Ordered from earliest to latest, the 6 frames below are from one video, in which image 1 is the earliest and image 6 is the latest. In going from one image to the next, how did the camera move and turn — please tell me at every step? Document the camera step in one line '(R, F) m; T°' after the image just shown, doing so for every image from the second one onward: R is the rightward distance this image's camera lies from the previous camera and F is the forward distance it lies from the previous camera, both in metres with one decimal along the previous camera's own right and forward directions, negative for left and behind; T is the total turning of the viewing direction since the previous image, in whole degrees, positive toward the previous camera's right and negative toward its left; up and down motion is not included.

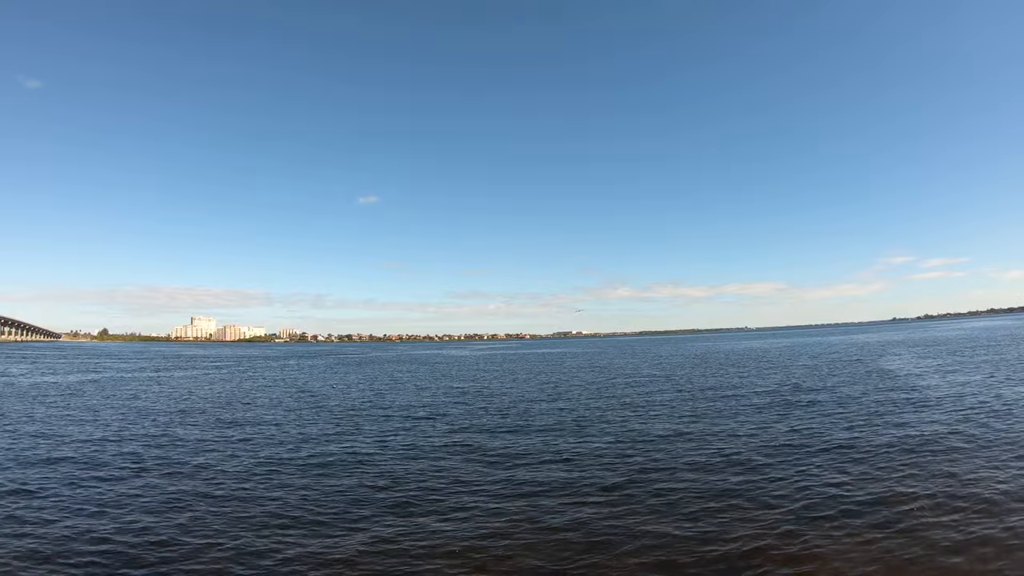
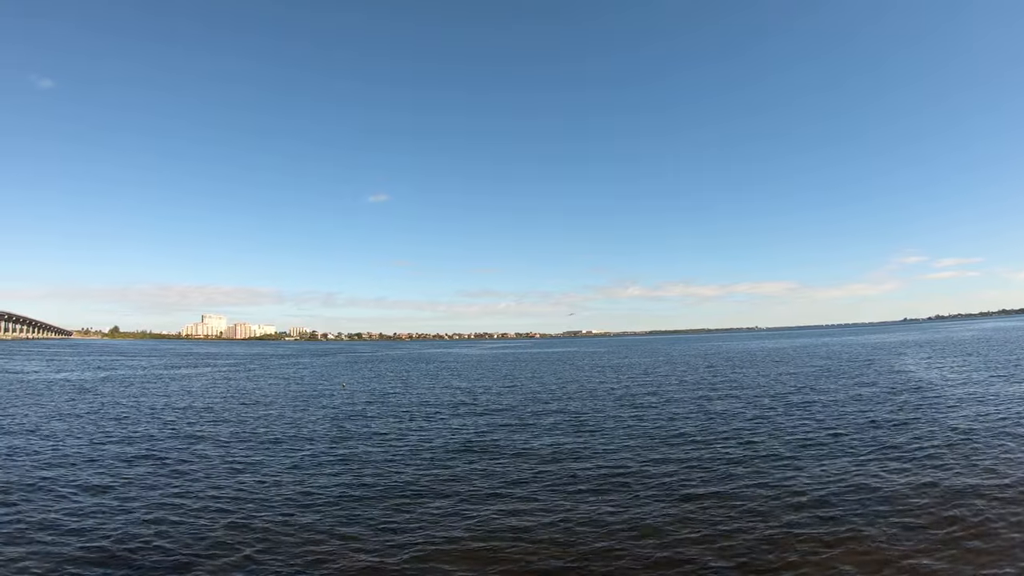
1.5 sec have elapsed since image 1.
(-5.0, +0.9) m; -1°
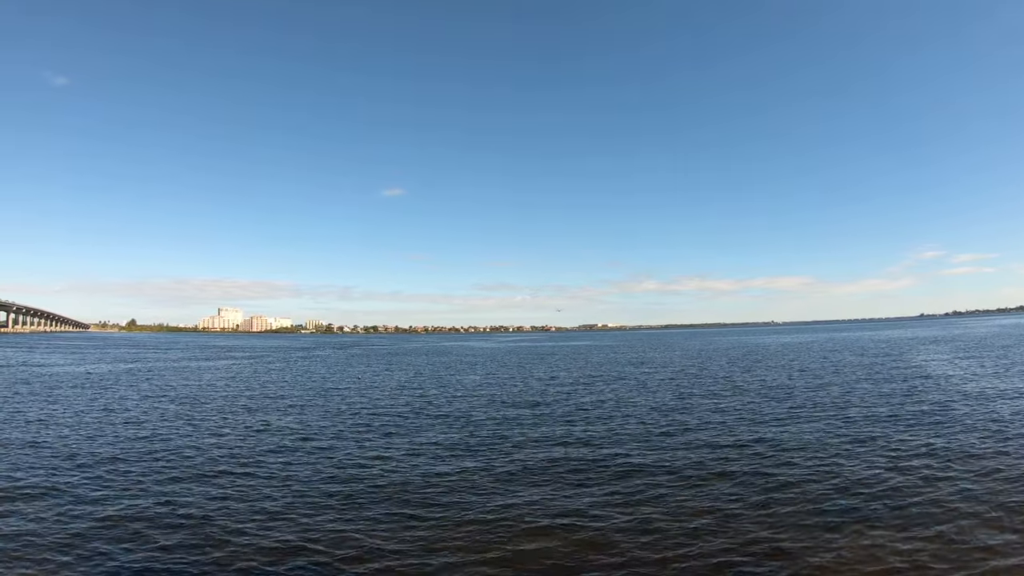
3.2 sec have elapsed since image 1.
(-8.2, -0.7) m; -1°
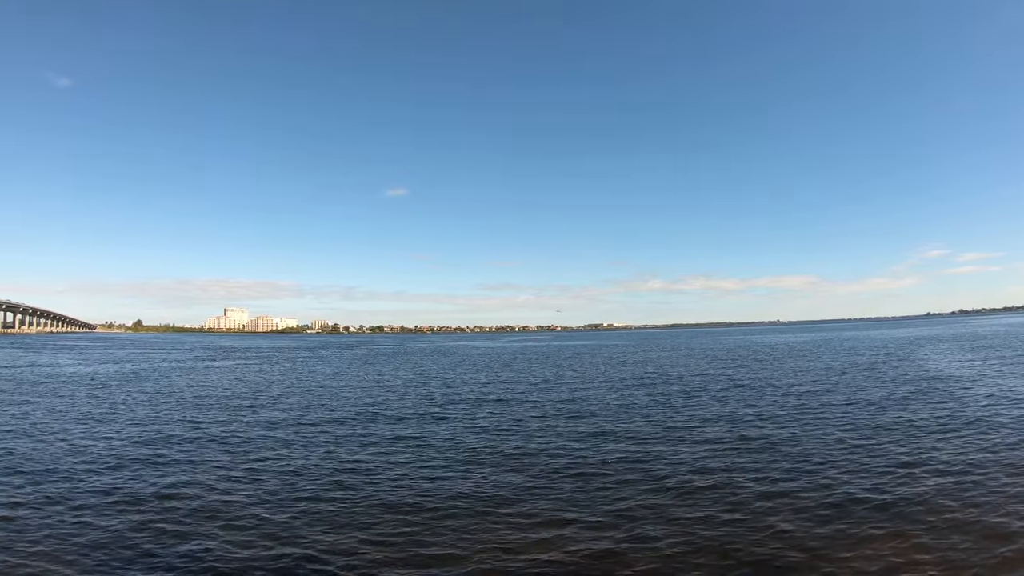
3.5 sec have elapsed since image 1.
(-4.8, -0.7) m; 0°
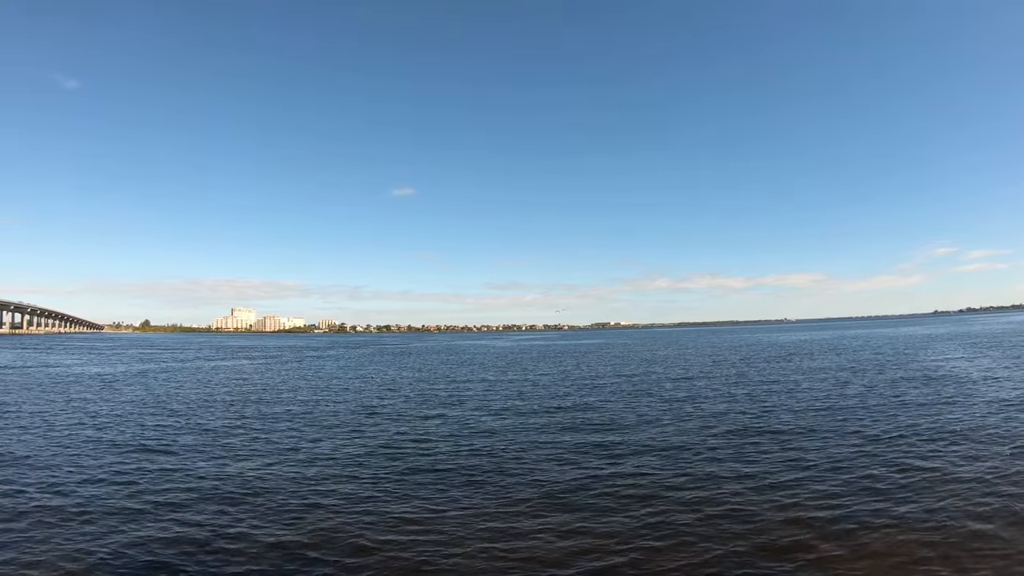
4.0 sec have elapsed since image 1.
(-6.2, -2.5) m; 0°
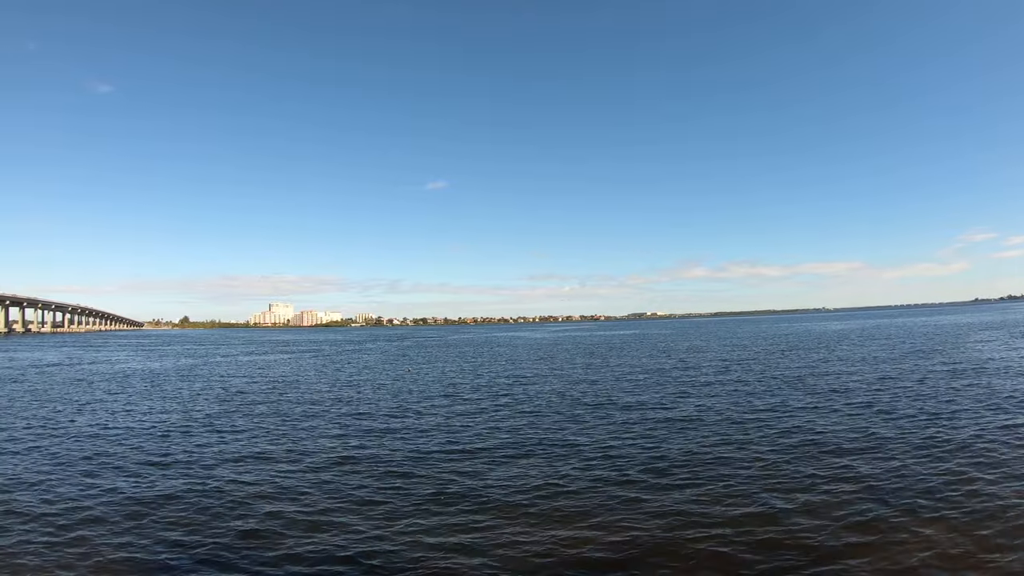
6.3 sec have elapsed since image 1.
(-1.1, +0.3) m; -3°
